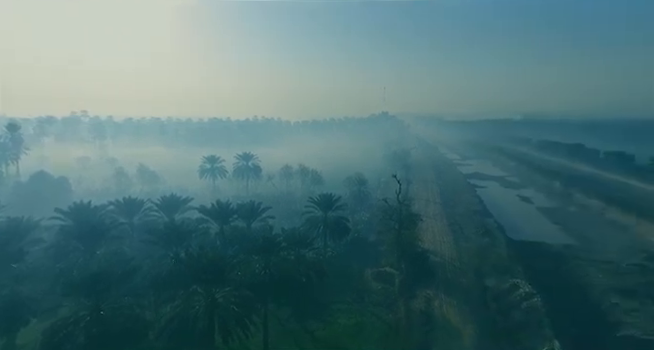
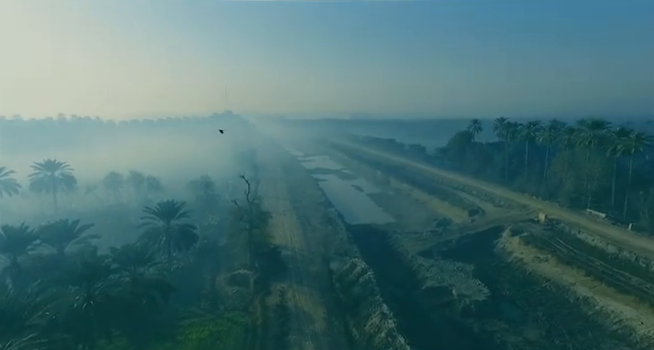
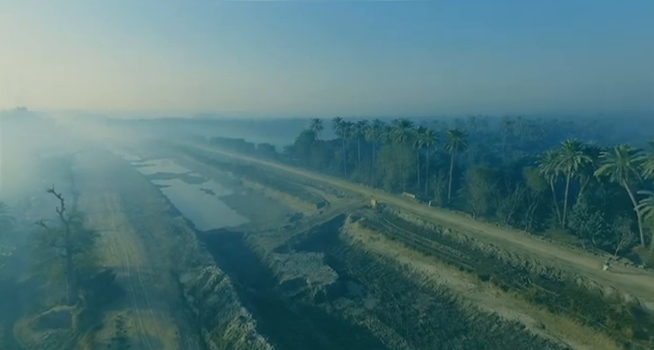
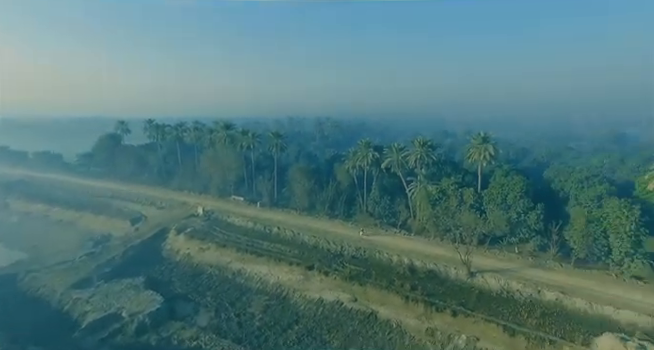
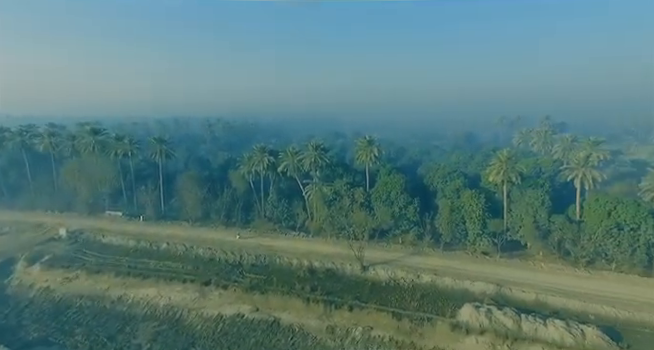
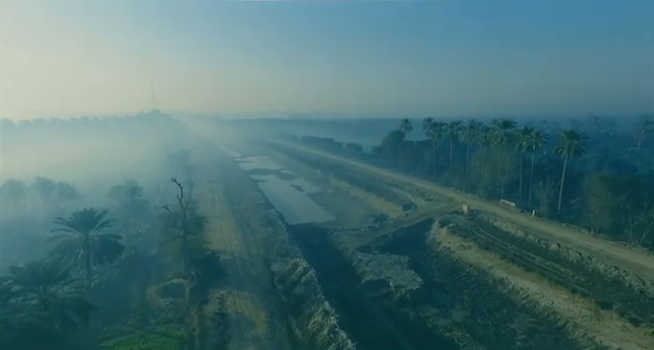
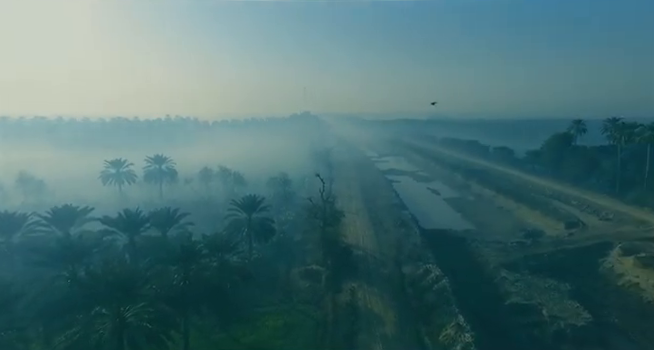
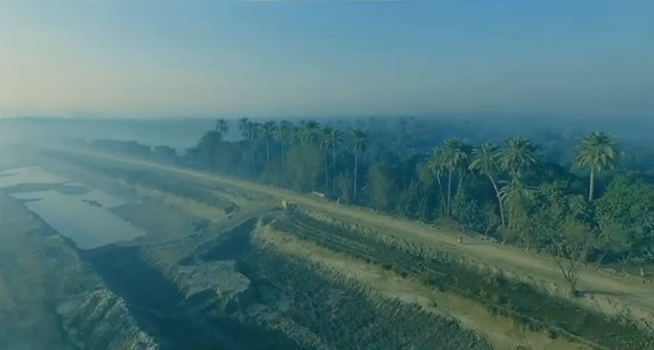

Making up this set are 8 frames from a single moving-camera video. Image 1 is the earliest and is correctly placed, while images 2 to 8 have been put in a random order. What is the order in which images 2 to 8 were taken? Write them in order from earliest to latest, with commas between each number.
7, 2, 6, 3, 8, 4, 5
